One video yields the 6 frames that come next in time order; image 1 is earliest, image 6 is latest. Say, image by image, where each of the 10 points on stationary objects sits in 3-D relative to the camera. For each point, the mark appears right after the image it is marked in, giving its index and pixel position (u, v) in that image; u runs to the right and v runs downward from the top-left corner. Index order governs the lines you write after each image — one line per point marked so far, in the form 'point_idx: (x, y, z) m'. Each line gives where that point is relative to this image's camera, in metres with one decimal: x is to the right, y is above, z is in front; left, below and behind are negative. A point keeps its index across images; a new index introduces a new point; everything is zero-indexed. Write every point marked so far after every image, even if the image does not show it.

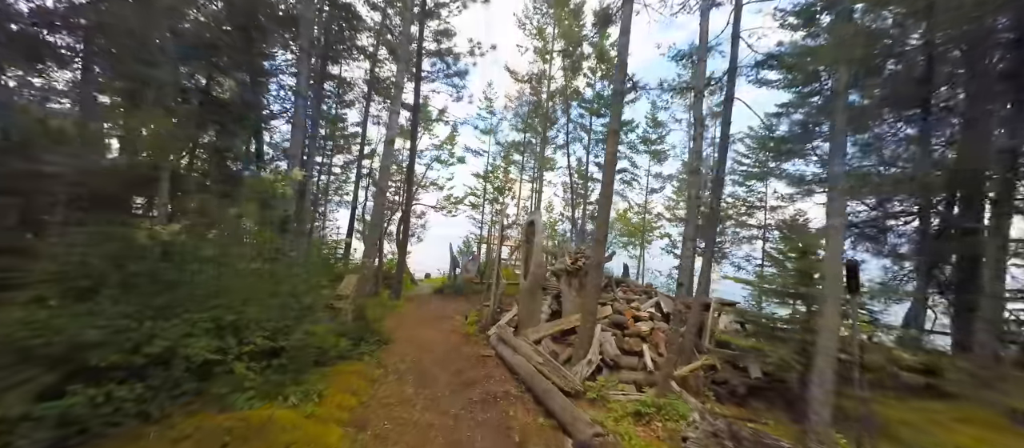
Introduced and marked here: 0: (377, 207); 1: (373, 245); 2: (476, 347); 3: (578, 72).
0: (-2.9, +0.4, +8.6) m
1: (-3.0, -0.4, +8.5) m
2: (-0.7, -2.4, +7.6) m
3: (+3.2, +7.3, +19.3) m
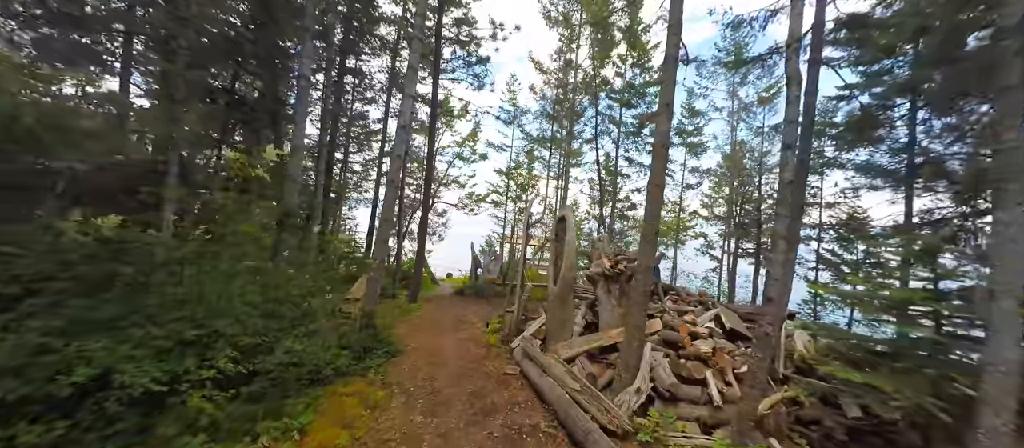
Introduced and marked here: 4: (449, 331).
0: (-2.4, +0.5, +7.7) m
1: (-2.5, -0.4, +7.6) m
2: (-0.2, -2.3, +6.6) m
3: (+4.3, +7.4, +18.1) m
4: (-1.4, -2.4, +8.9) m
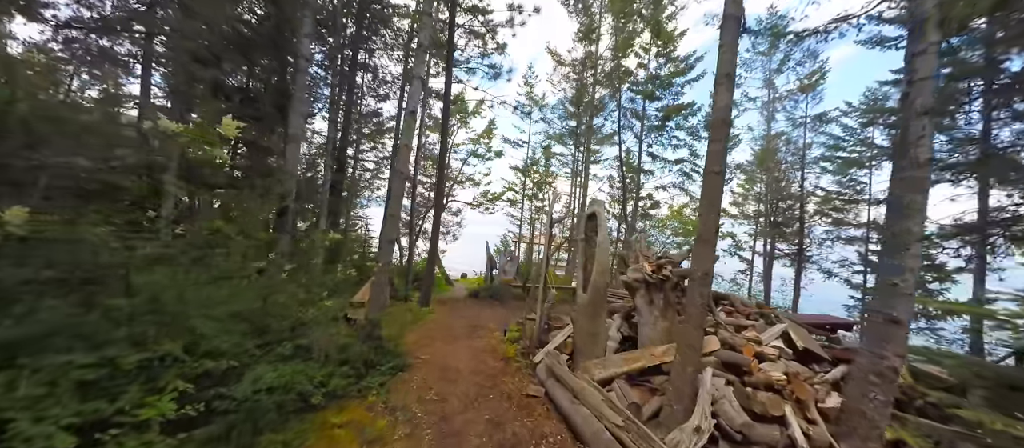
0: (-2.0, +0.5, +7.0) m
1: (-2.1, -0.3, +6.9) m
2: (+0.1, -2.3, +5.8) m
3: (+5.0, +7.4, +17.1) m
4: (-1.0, -2.3, +8.1) m
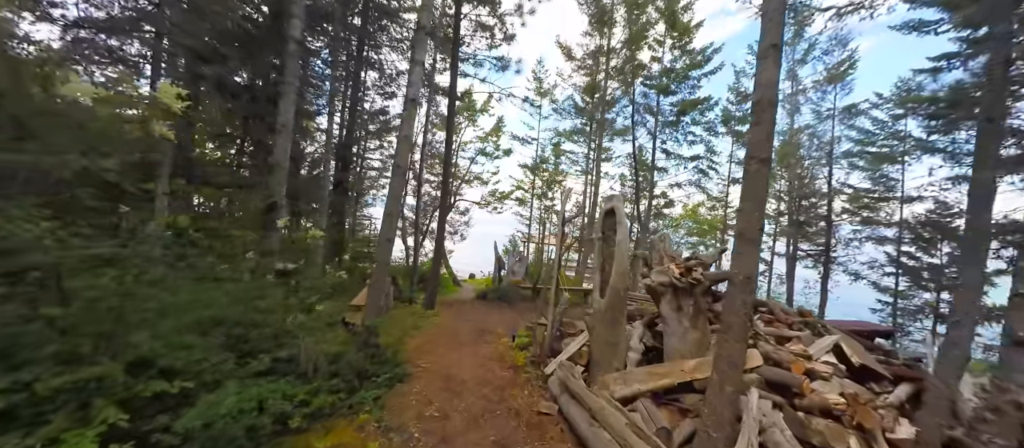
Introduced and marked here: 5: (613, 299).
0: (-1.9, +0.5, +6.5) m
1: (-2.0, -0.3, +6.4) m
2: (+0.2, -2.2, +5.3) m
3: (+5.3, +7.4, +16.4) m
4: (-0.8, -2.3, +7.6) m
5: (+1.2, -0.9, +4.7) m
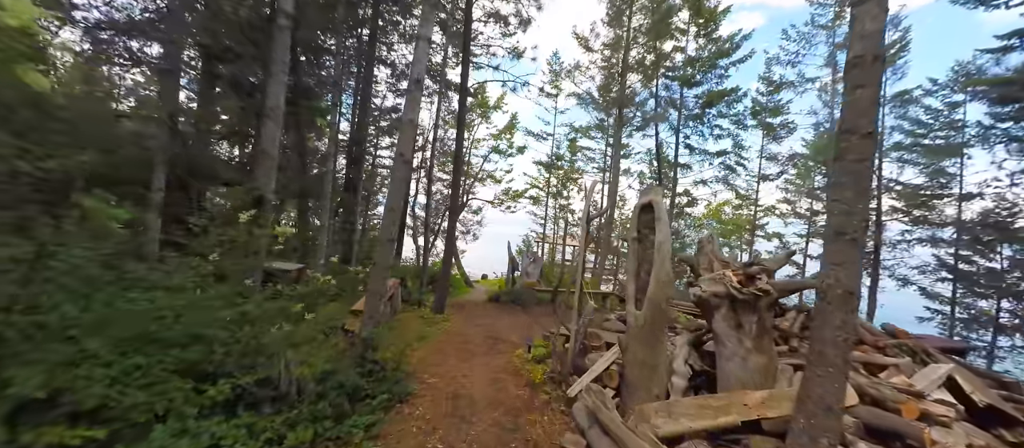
0: (-1.7, +0.6, +5.8) m
1: (-1.7, -0.2, +5.7) m
2: (+0.4, -2.2, +4.5) m
3: (+5.9, +7.4, +15.5) m
4: (-0.5, -2.3, +6.9) m
5: (+1.4, -0.8, +3.9) m
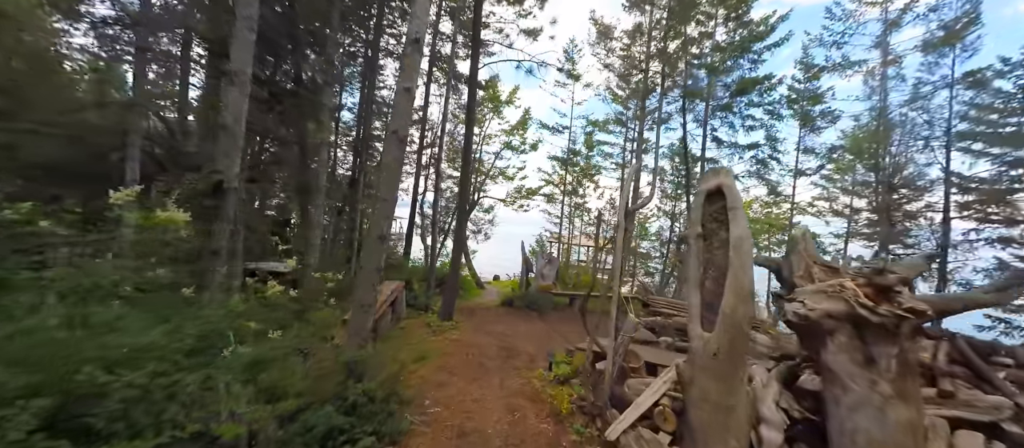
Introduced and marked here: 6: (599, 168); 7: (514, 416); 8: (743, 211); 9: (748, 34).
0: (-1.4, +0.6, +4.8) m
1: (-1.5, -0.2, +4.8) m
2: (+0.6, -2.1, +3.5) m
3: (+6.4, +7.5, +14.4) m
4: (-0.3, -2.2, +5.9) m
5: (+1.5, -0.8, +2.9) m
6: (+4.3, +2.8, +19.6) m
7: (0.0, -2.2, +4.5) m
8: (+1.8, +0.1, +3.0) m
9: (+8.0, +6.5, +13.7) m
